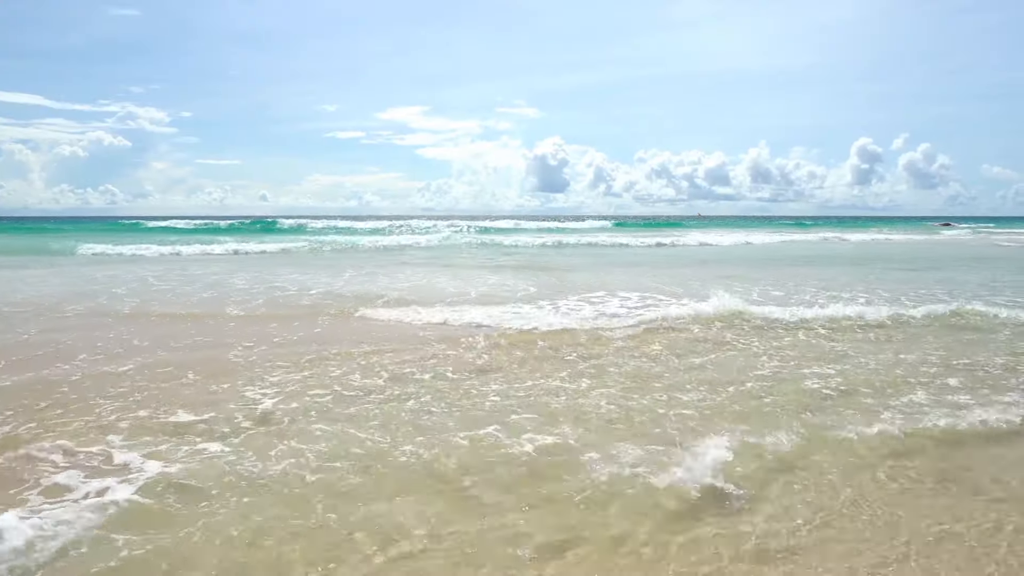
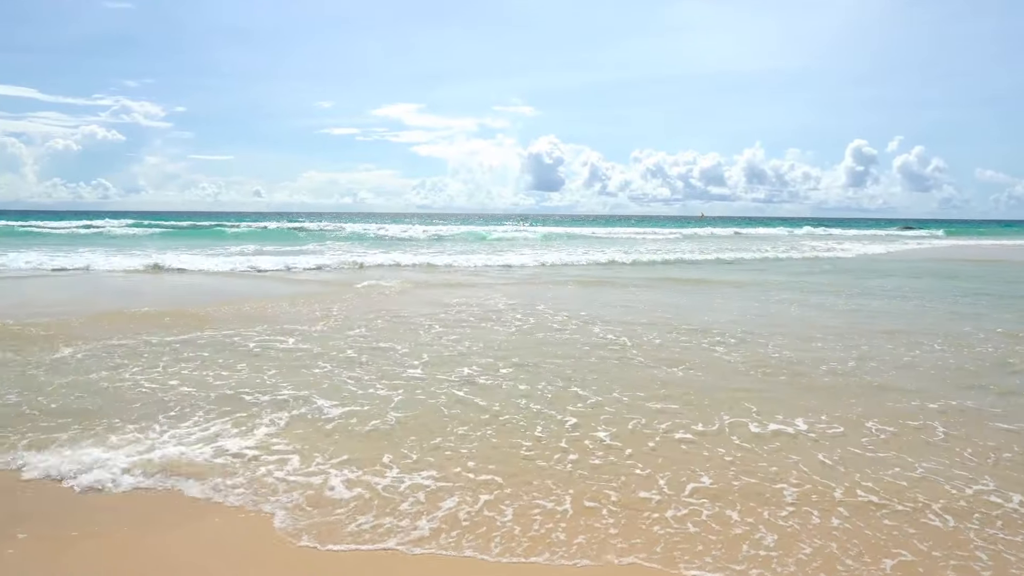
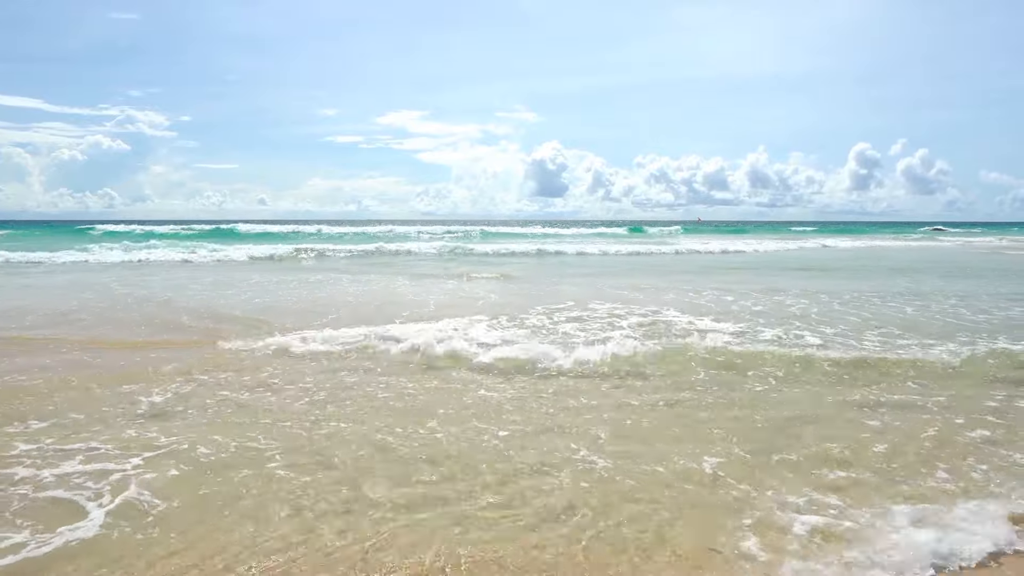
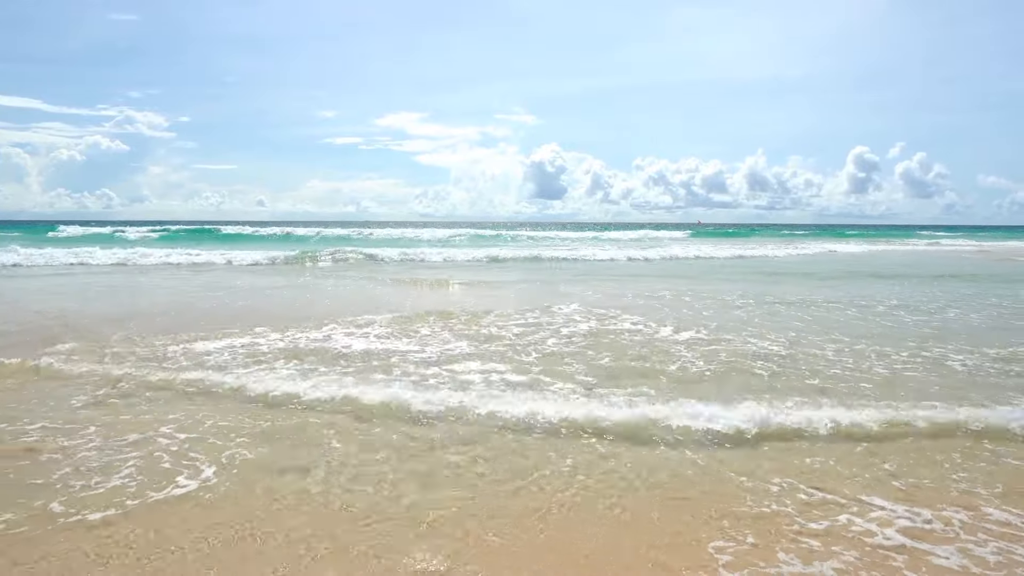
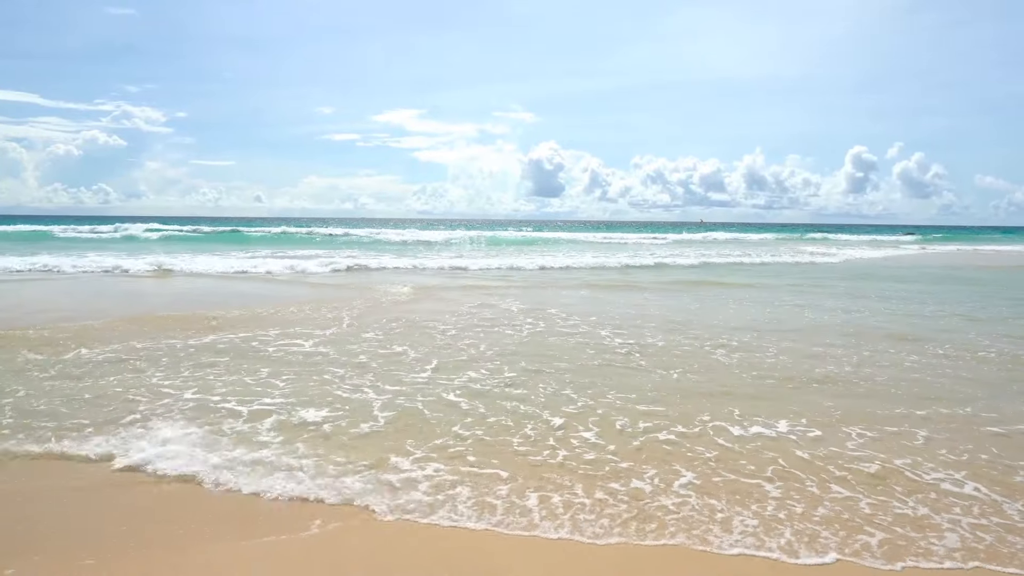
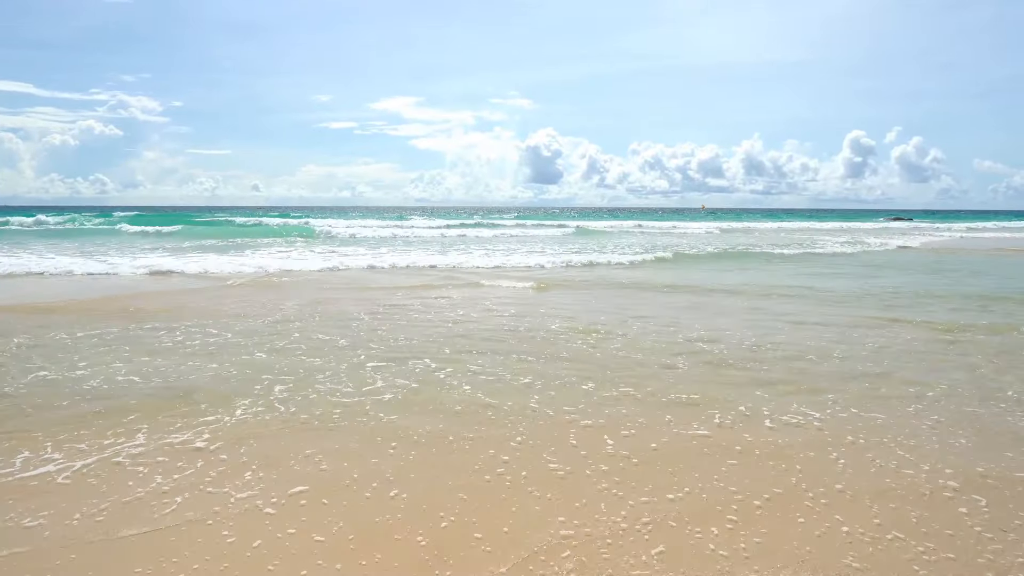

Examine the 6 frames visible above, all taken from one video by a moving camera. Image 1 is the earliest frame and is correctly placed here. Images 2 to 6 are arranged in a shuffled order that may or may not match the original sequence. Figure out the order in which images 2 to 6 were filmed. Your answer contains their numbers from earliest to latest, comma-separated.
3, 4, 5, 2, 6
